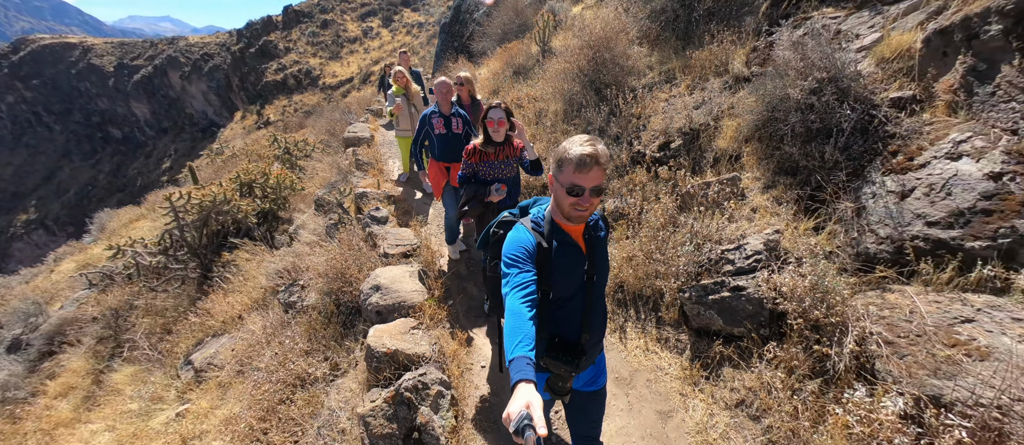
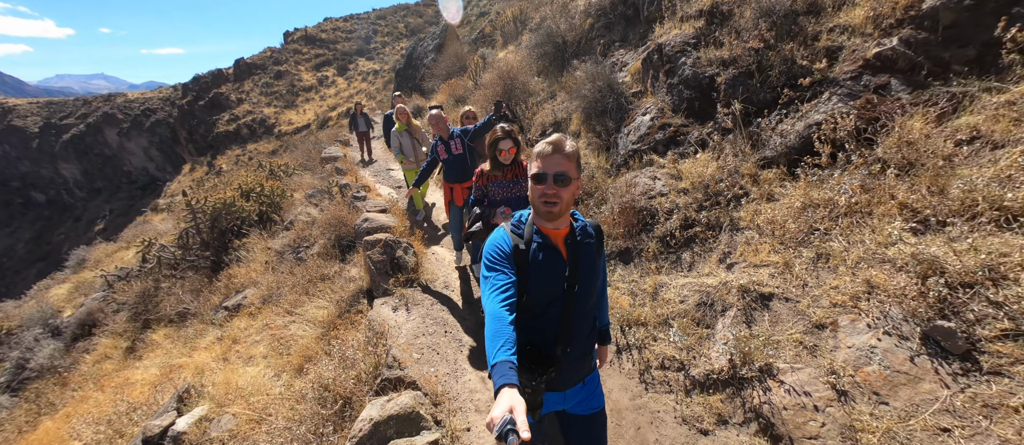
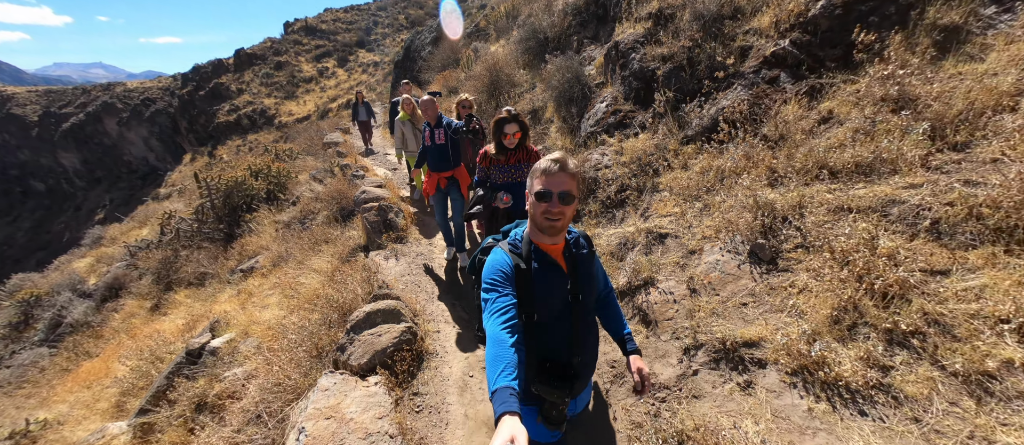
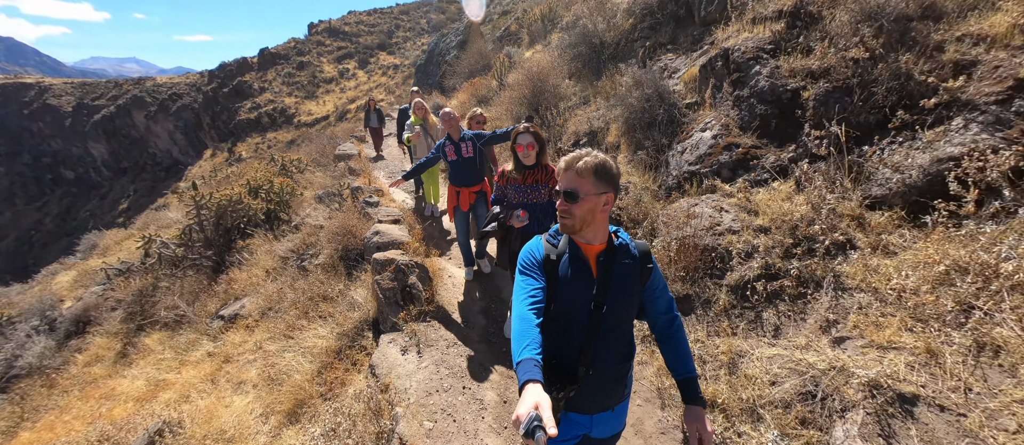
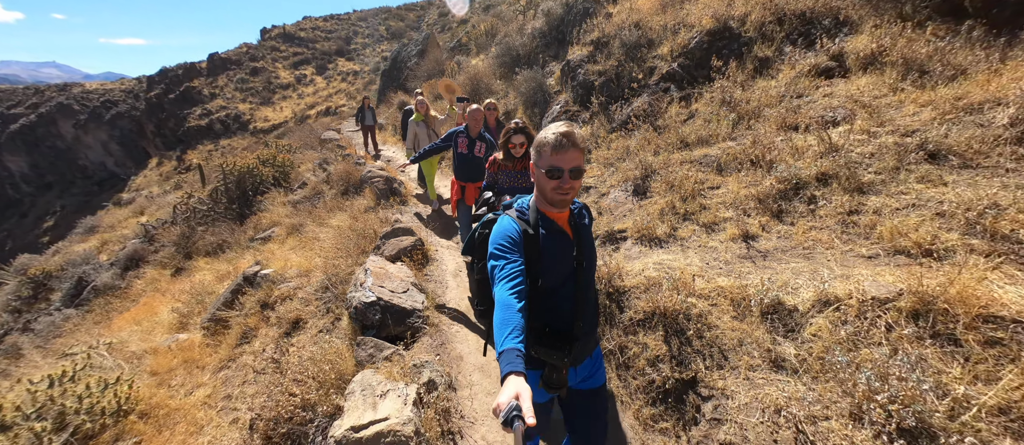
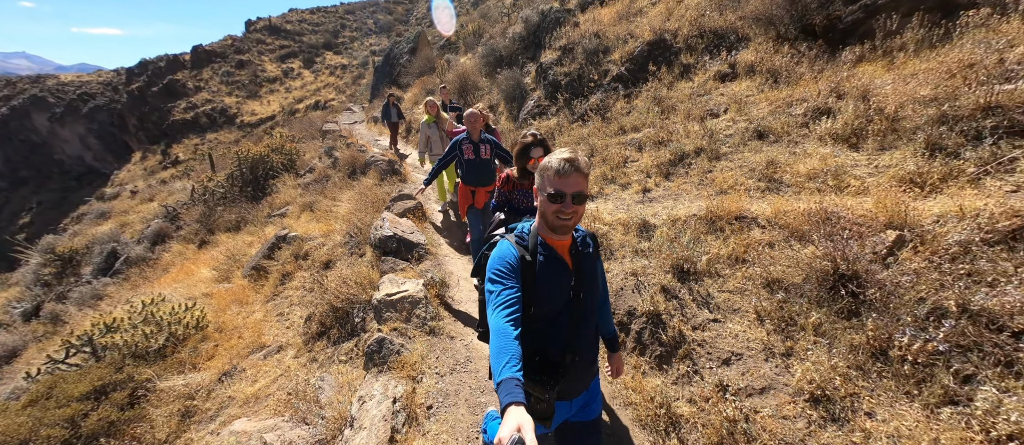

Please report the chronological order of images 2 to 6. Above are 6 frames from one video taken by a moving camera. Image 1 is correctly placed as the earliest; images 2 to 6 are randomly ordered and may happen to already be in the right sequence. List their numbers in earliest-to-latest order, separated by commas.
4, 2, 3, 5, 6
